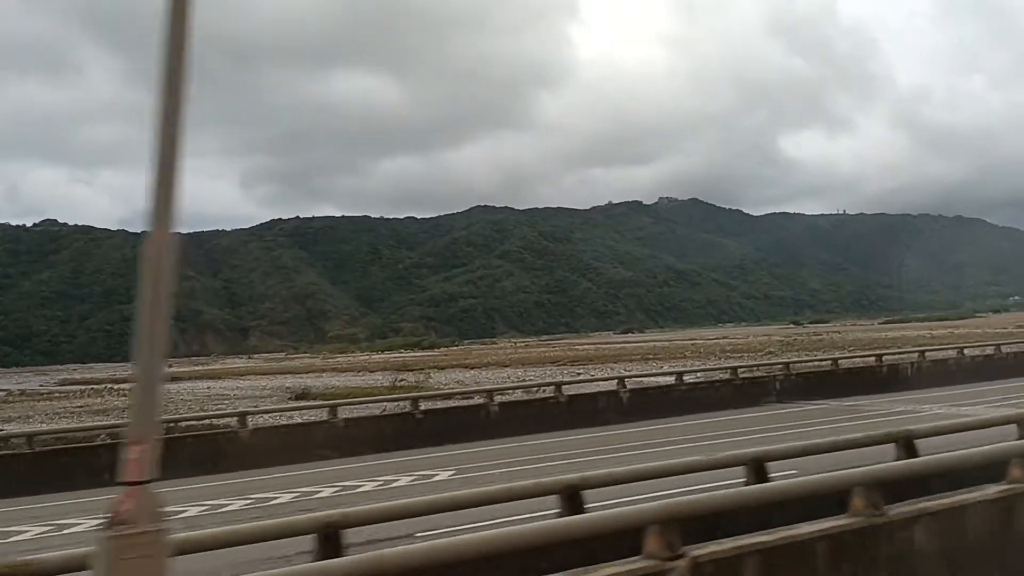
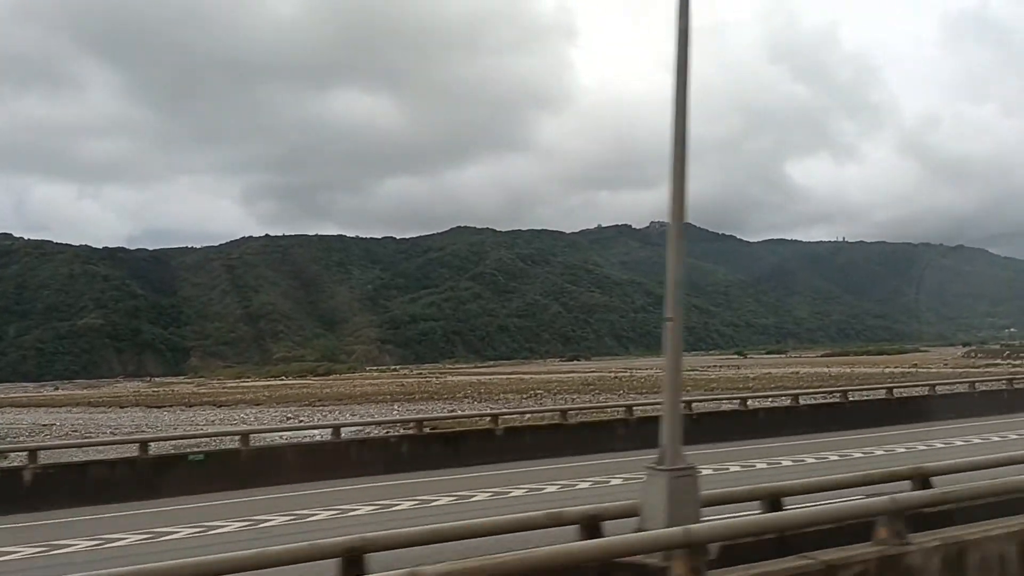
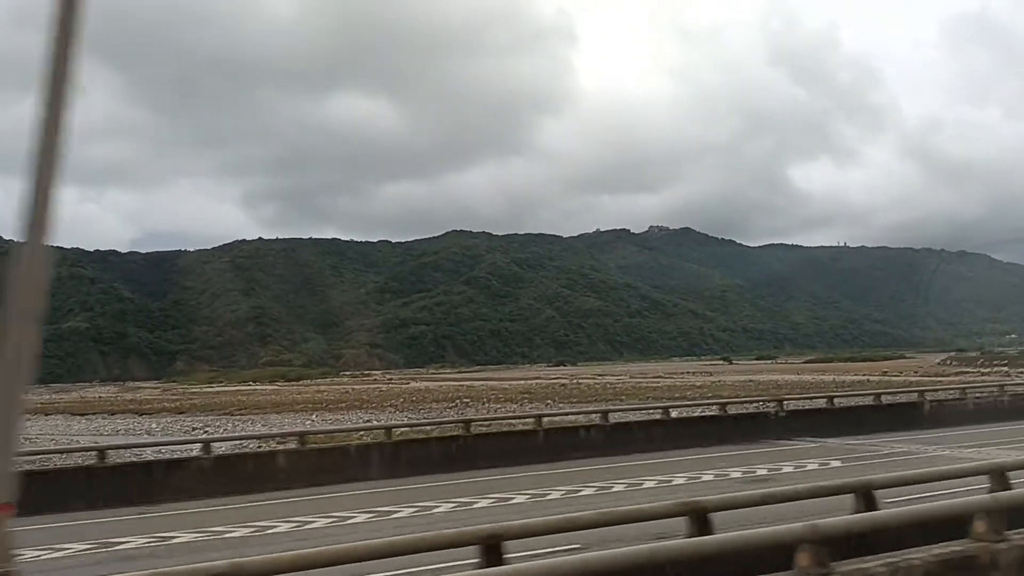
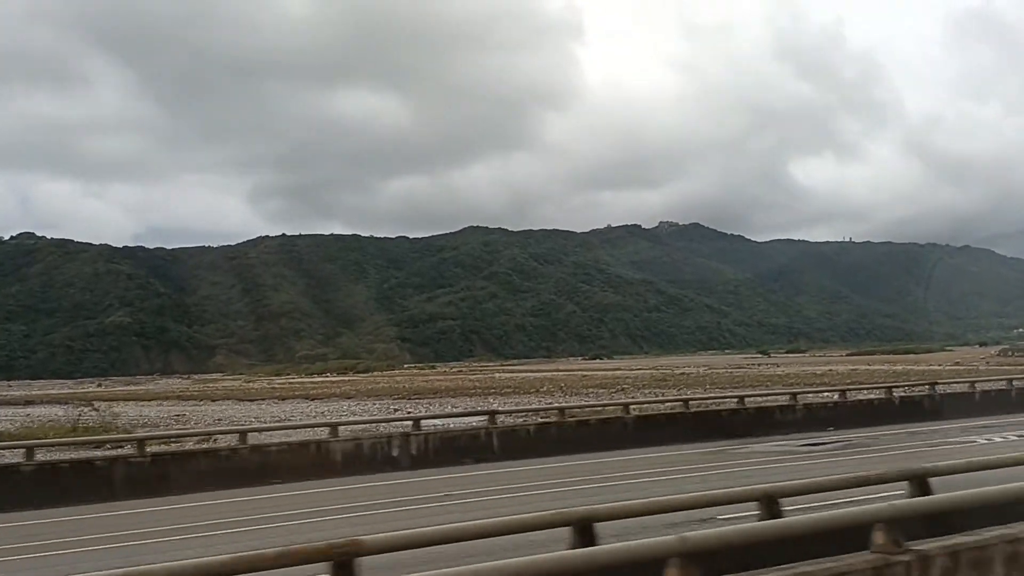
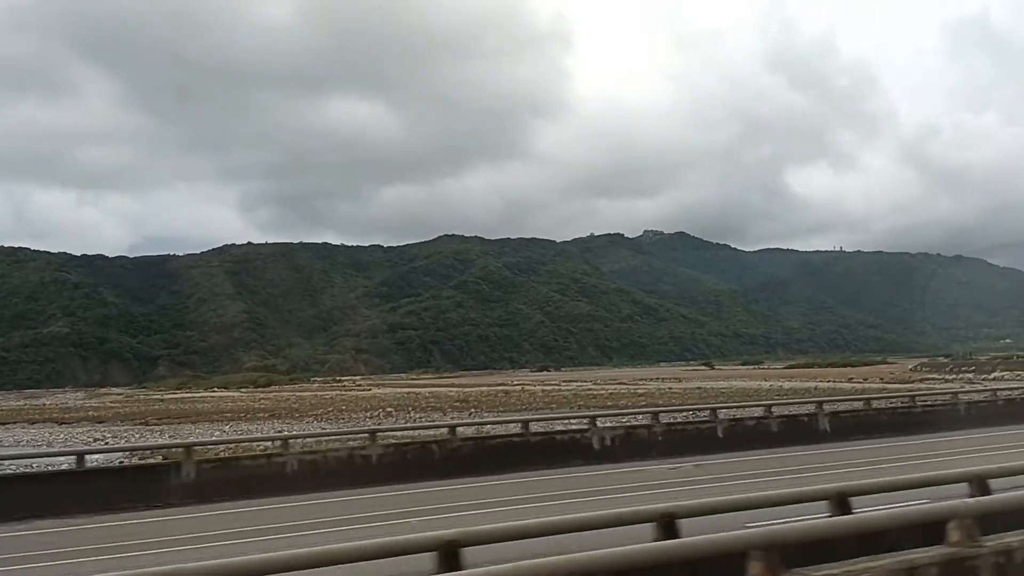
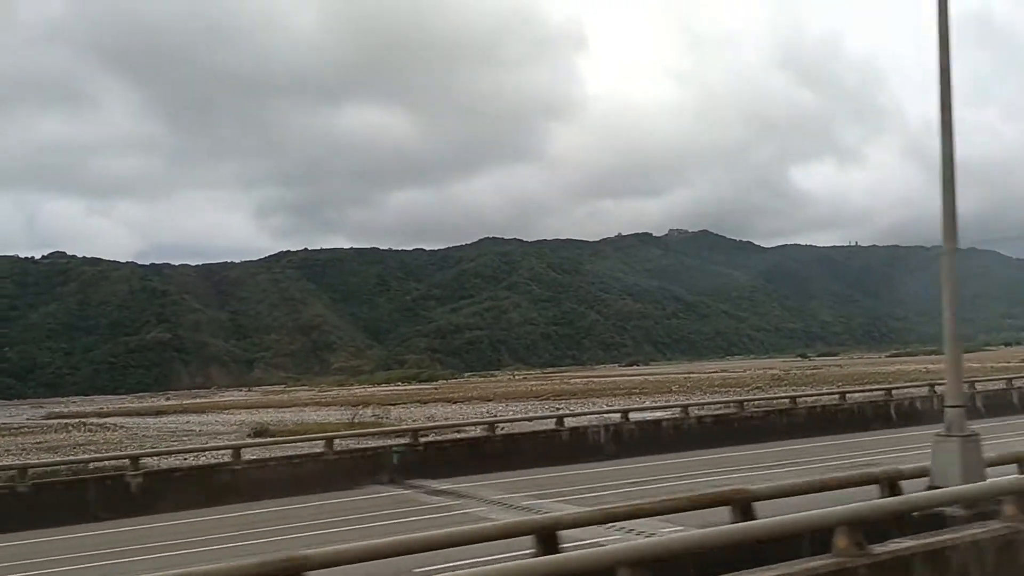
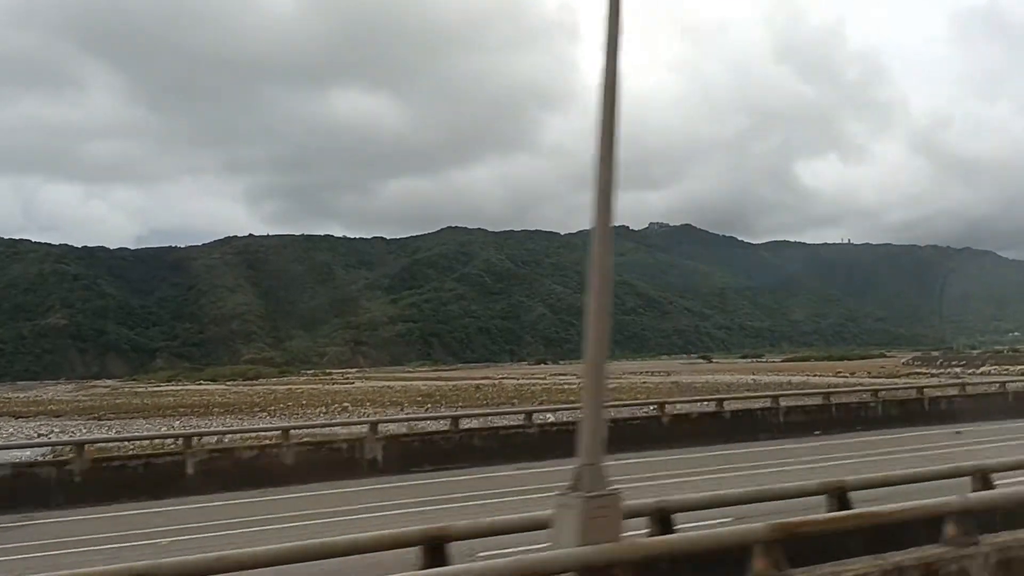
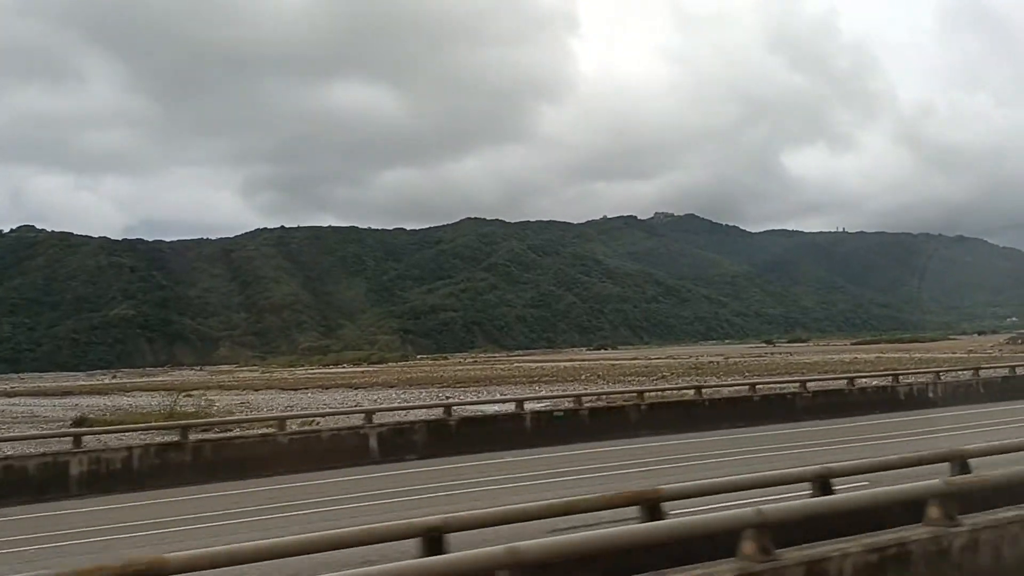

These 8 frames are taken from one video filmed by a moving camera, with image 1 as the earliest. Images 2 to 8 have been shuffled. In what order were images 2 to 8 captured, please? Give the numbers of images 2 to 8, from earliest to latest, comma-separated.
6, 8, 4, 2, 3, 5, 7
